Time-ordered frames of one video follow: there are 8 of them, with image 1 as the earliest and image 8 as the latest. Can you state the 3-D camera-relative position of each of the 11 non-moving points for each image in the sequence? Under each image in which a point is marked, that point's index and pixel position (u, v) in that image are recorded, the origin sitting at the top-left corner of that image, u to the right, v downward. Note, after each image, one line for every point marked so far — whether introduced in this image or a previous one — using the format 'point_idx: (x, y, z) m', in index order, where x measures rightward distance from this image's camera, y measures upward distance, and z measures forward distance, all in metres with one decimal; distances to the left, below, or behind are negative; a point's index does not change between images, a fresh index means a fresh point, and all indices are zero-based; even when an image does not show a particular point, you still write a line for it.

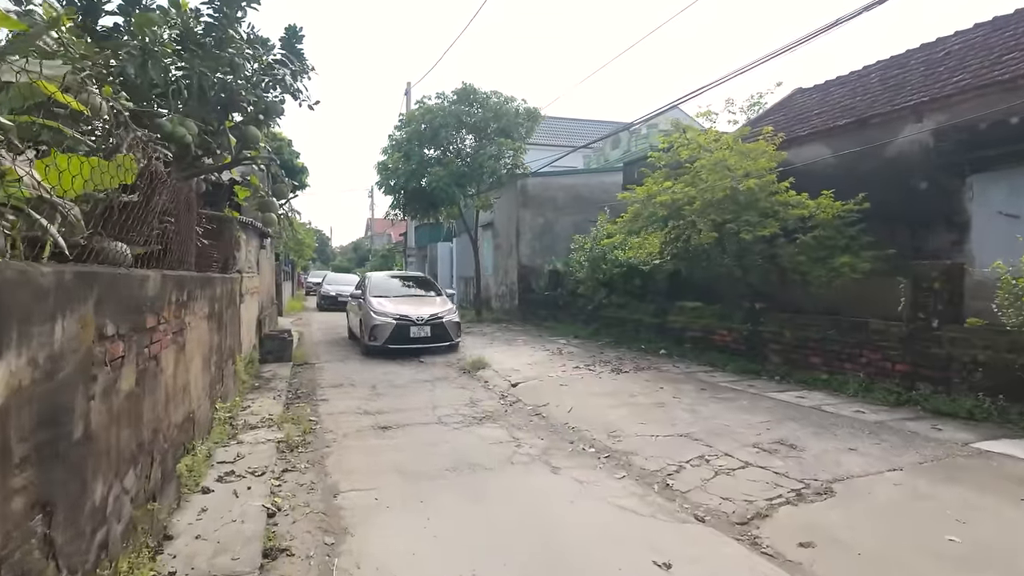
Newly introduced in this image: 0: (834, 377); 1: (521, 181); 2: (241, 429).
0: (+4.1, -1.1, +6.7) m
1: (+0.2, +3.2, +15.7) m
2: (-2.8, -1.5, +5.5) m
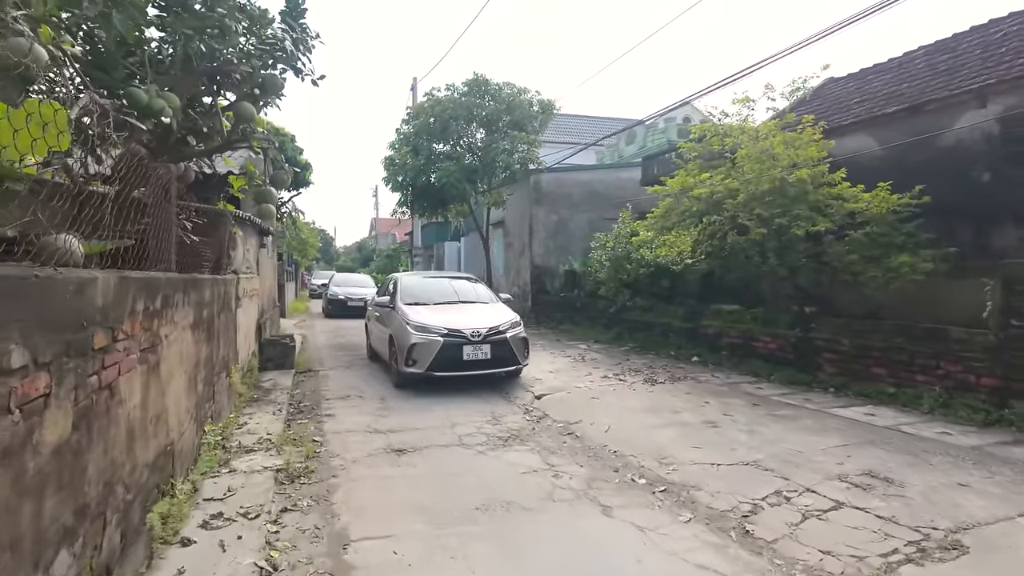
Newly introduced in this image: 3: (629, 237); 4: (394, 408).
0: (+4.4, -1.2, +5.9) m
1: (+0.6, +3.2, +15.0) m
2: (-2.5, -1.5, +4.7) m
3: (+2.4, +1.0, +10.7) m
4: (-1.4, -1.5, +6.4) m
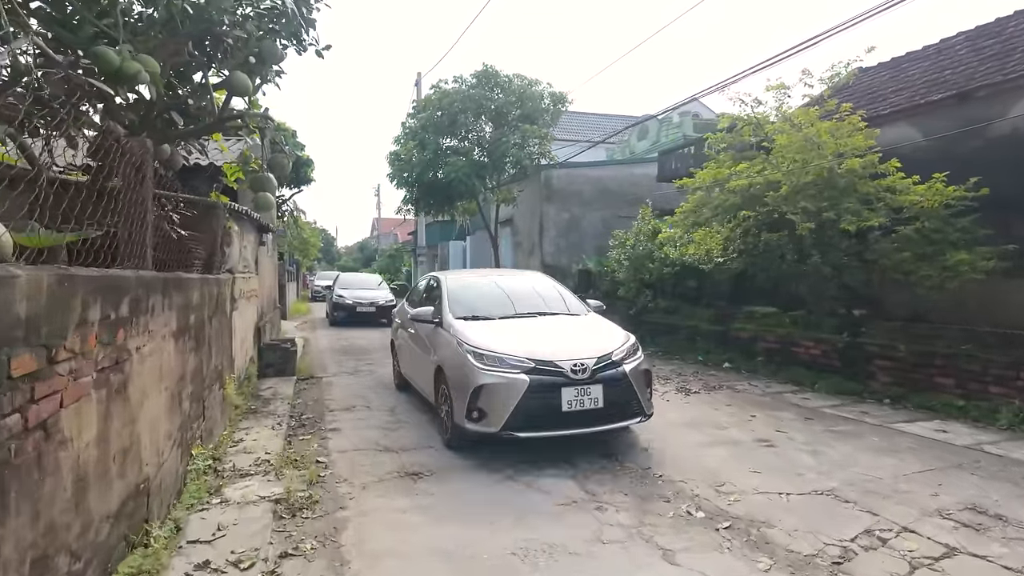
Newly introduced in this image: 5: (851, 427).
0: (+4.7, -1.2, +5.3) m
1: (+0.9, +3.2, +14.4) m
2: (-2.3, -1.5, +4.1) m
3: (+2.6, +1.0, +10.1) m
4: (-1.2, -1.5, +5.8) m
5: (+3.3, -1.4, +5.1) m
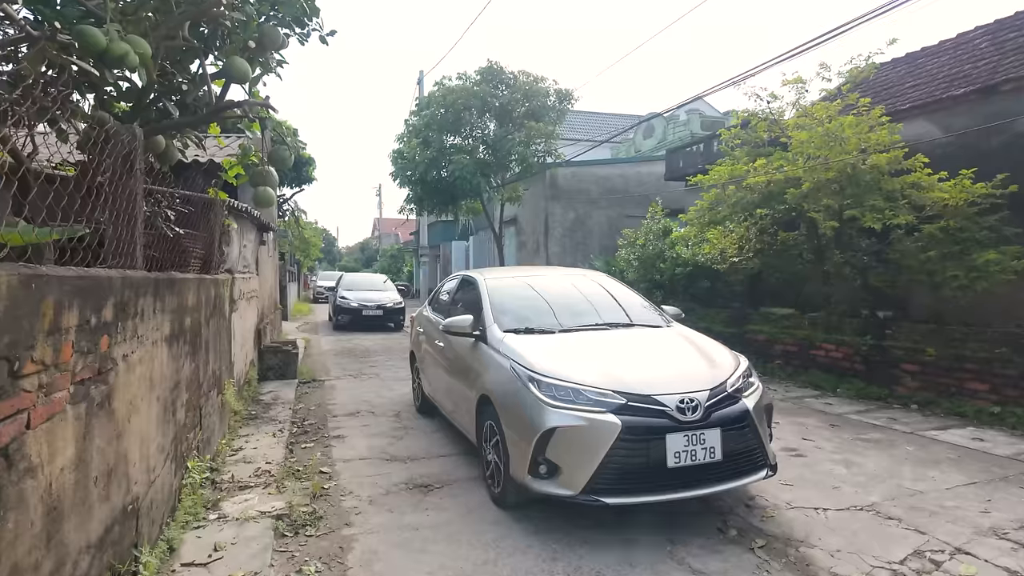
0: (+4.8, -1.2, +5.1) m
1: (+1.0, +3.1, +14.1) m
2: (-2.1, -1.5, +3.9) m
3: (+2.8, +1.0, +9.8) m
4: (-1.0, -1.5, +5.6) m
5: (+3.5, -1.4, +4.9) m
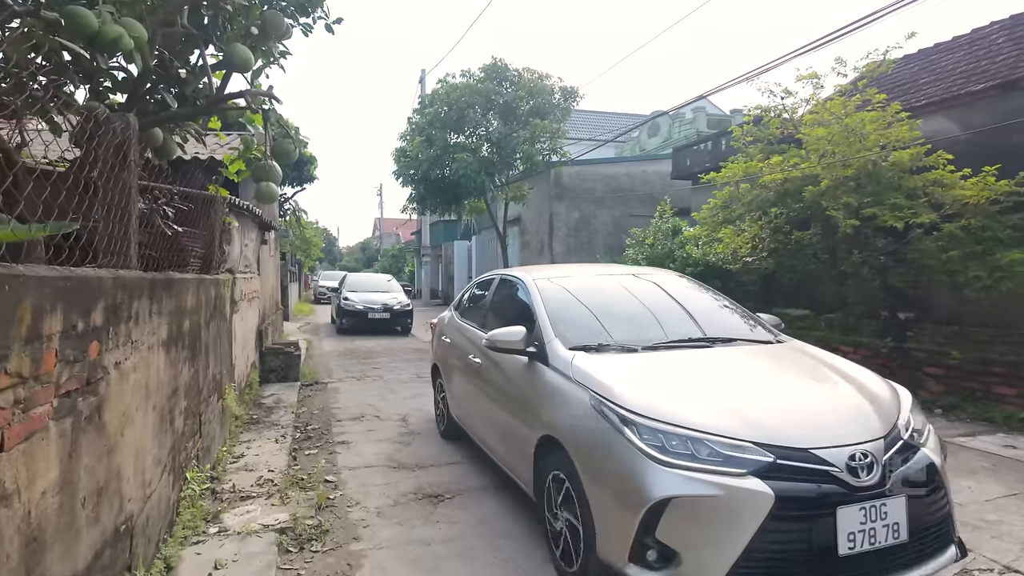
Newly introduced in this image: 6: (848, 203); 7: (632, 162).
0: (+4.9, -1.2, +4.9) m
1: (+1.1, +3.1, +13.9) m
2: (-2.0, -1.5, +3.7) m
3: (+2.9, +1.0, +9.6) m
4: (-0.9, -1.5, +5.4) m
5: (+3.6, -1.4, +4.7) m
6: (+4.1, +1.0, +6.3) m
7: (+3.2, +3.4, +14.1) m
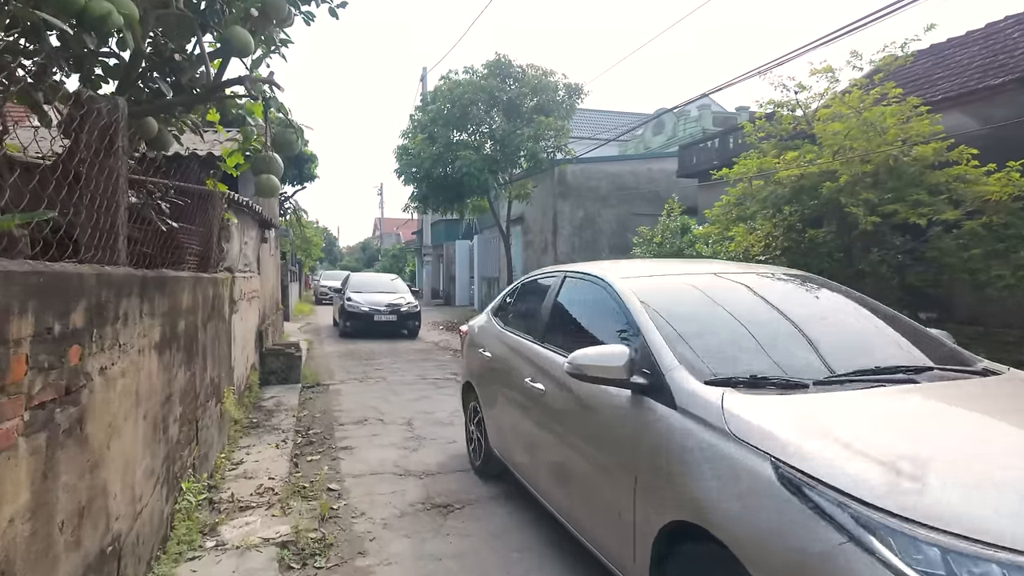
0: (+5.0, -1.2, +4.7) m
1: (+1.2, +3.1, +13.7) m
2: (-1.9, -1.5, +3.5) m
3: (+3.0, +1.0, +9.4) m
4: (-0.8, -1.5, +5.2) m
5: (+3.7, -1.4, +4.5) m
6: (+4.2, +1.0, +6.1) m
7: (+3.3, +3.4, +13.9) m
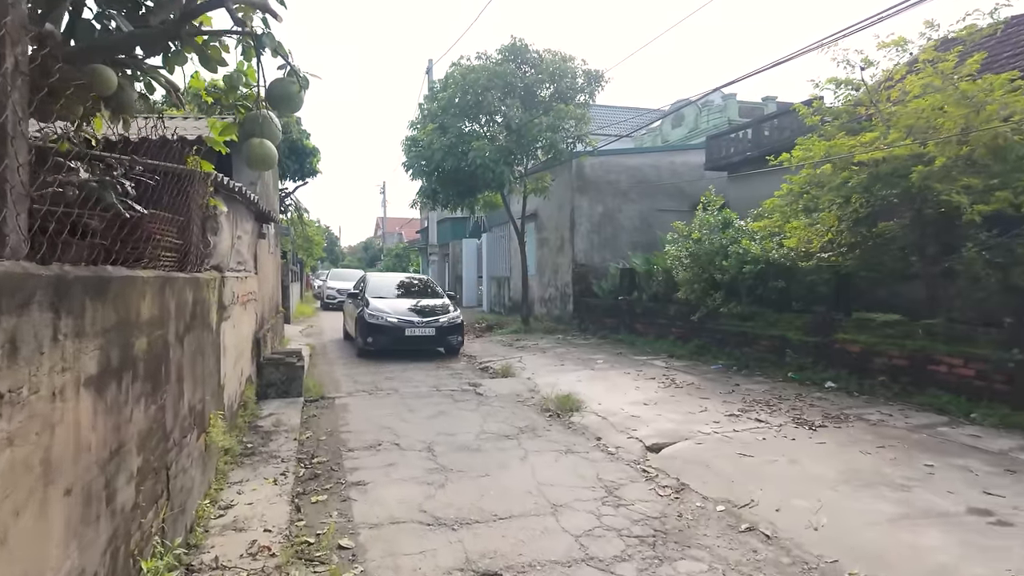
0: (+5.4, -1.2, +3.8) m
1: (+1.6, +3.1, +12.9) m
2: (-1.6, -1.5, +2.7) m
3: (+3.4, +1.0, +8.5) m
4: (-0.5, -1.5, +4.3) m
5: (+4.0, -1.4, +3.6) m
6: (+4.5, +1.0, +5.3) m
7: (+3.7, +3.4, +13.0) m
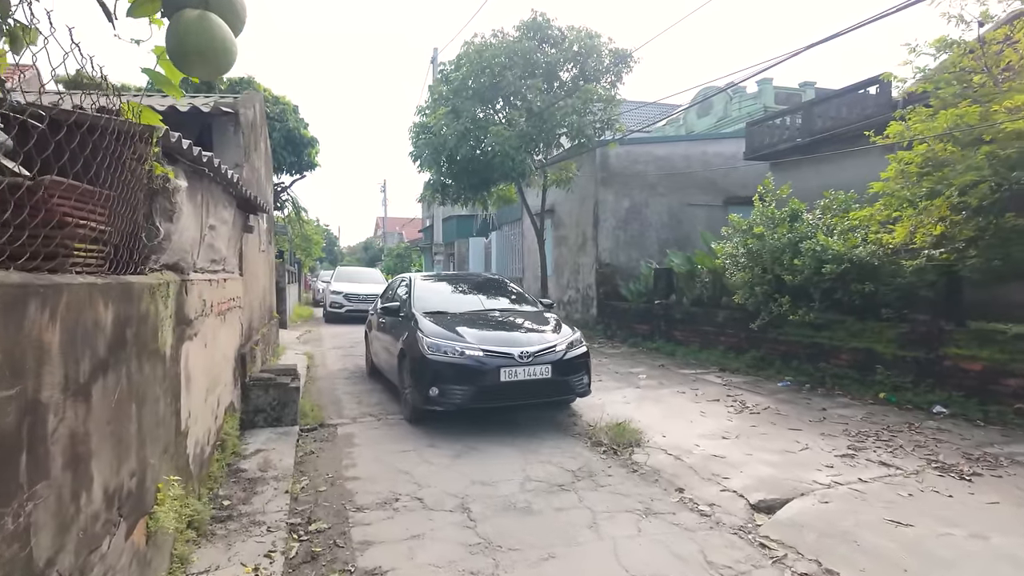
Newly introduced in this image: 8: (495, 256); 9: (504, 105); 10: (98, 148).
0: (+5.8, -1.2, +2.6) m
1: (+2.0, +3.1, +11.6) m
2: (-1.1, -1.6, +1.4) m
3: (+3.8, +0.9, +7.3) m
4: (0.0, -1.6, +3.1) m
5: (+4.5, -1.4, +2.4) m
6: (+5.0, +1.0, +4.1) m
7: (+4.1, +3.3, +11.8) m
8: (-0.5, +1.1, +18.5) m
9: (-0.2, +3.9, +11.1) m
10: (-1.7, +0.6, +2.1) m
